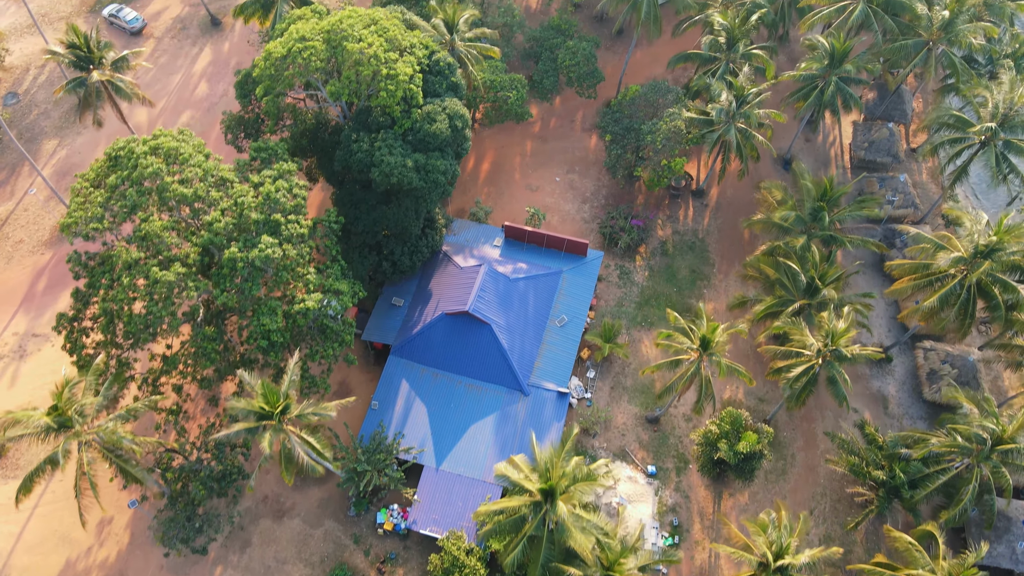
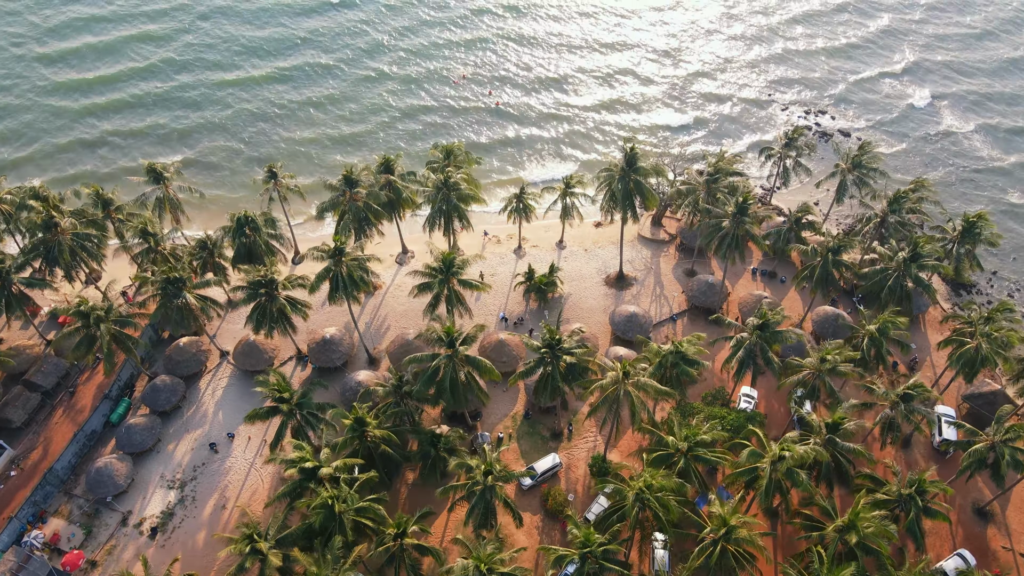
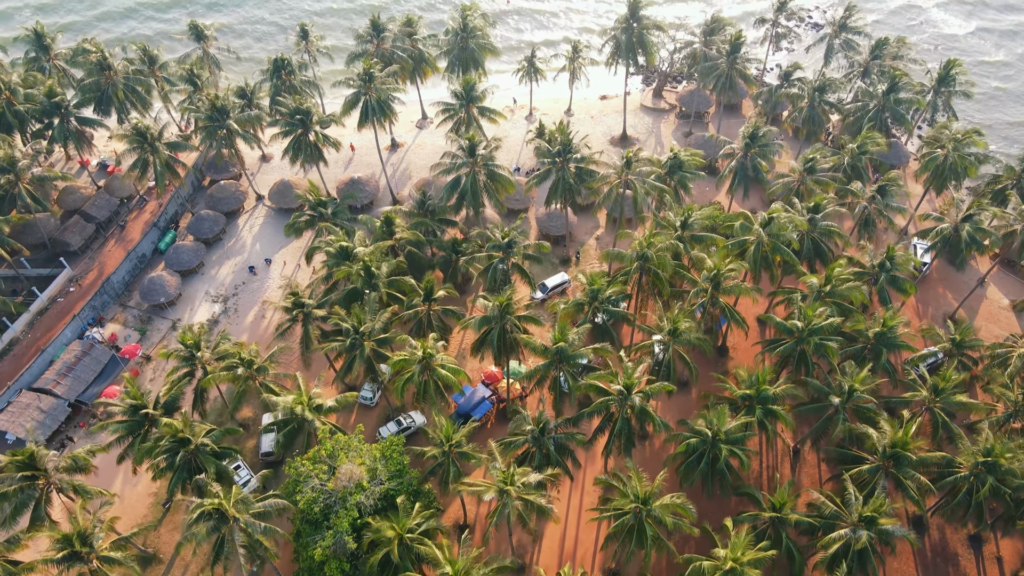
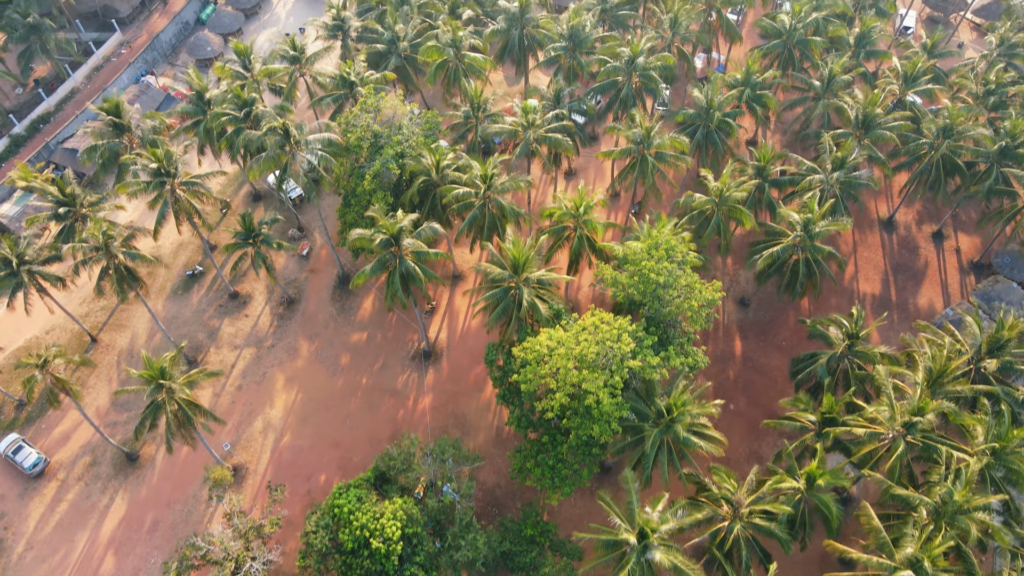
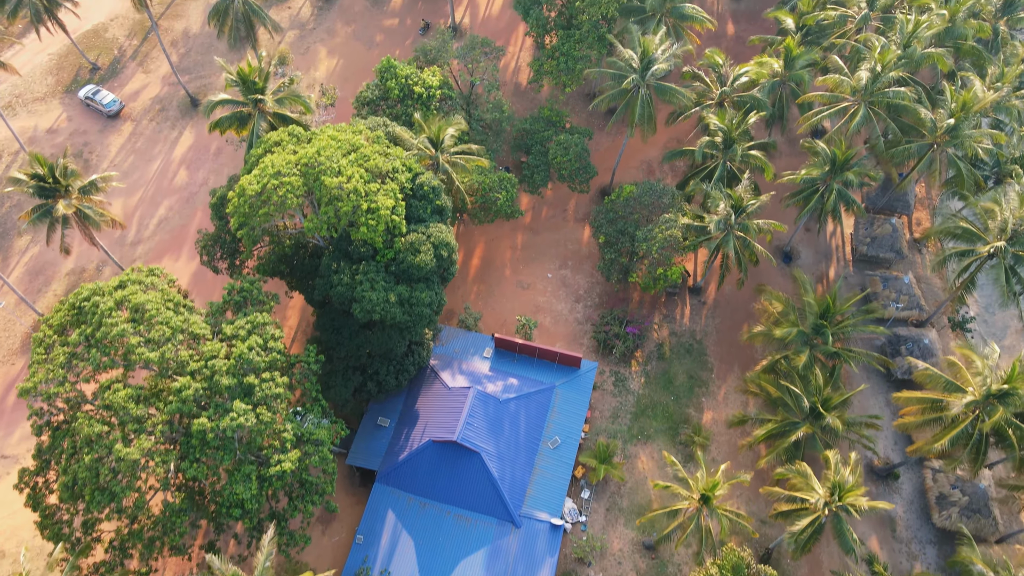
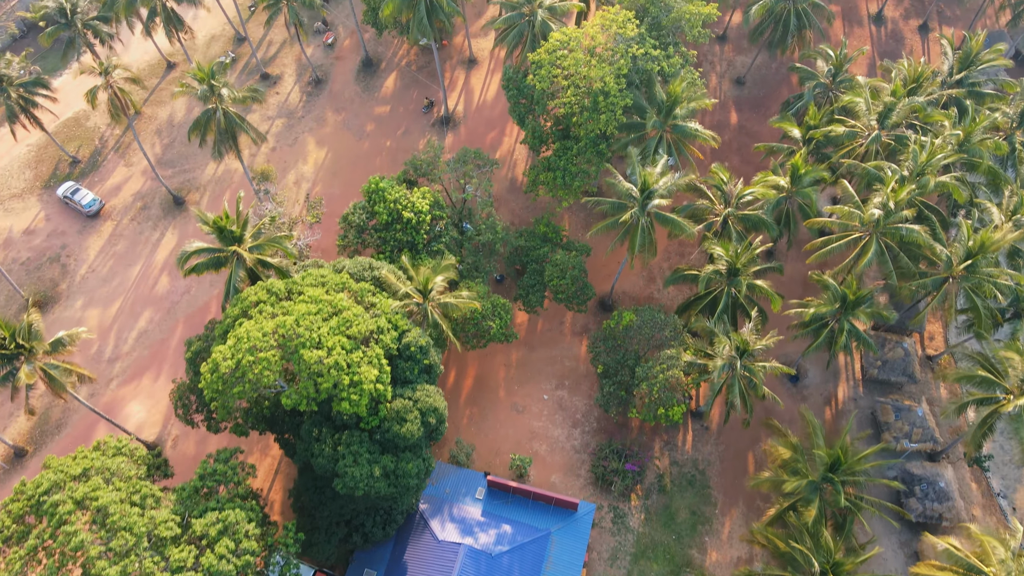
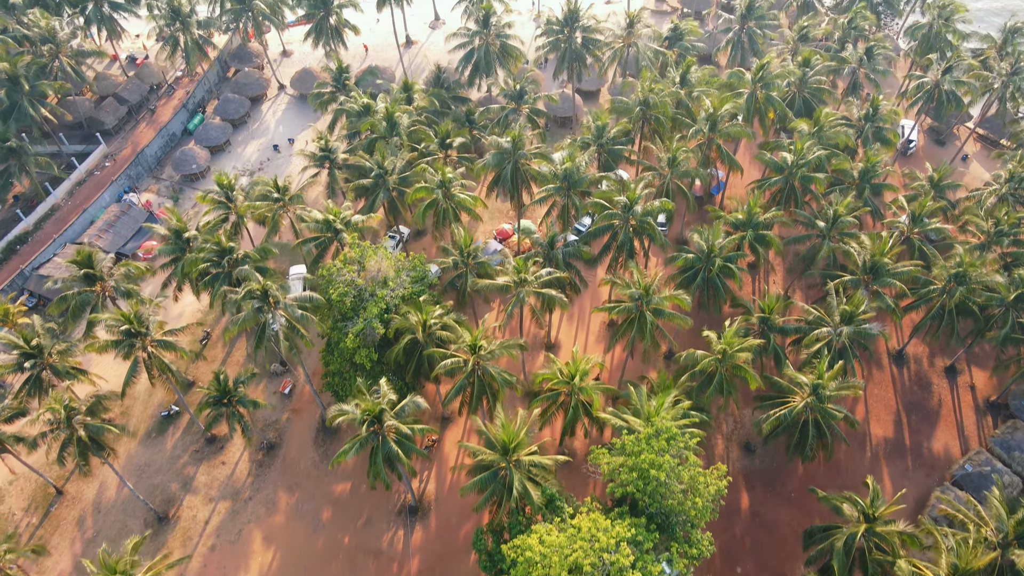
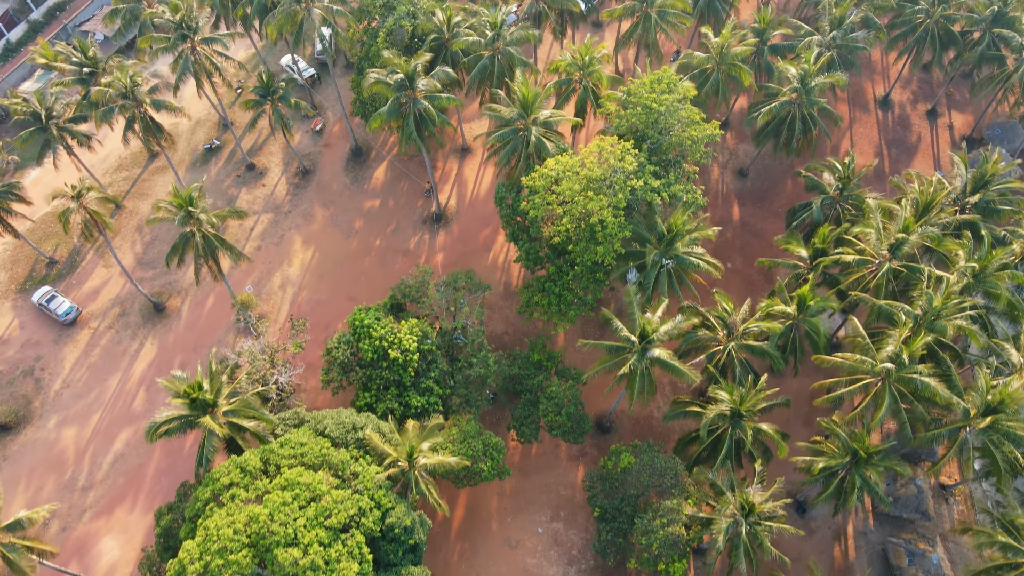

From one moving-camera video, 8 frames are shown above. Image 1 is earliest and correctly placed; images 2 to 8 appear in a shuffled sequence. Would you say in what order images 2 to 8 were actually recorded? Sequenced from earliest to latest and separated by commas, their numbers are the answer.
5, 6, 8, 4, 7, 3, 2
